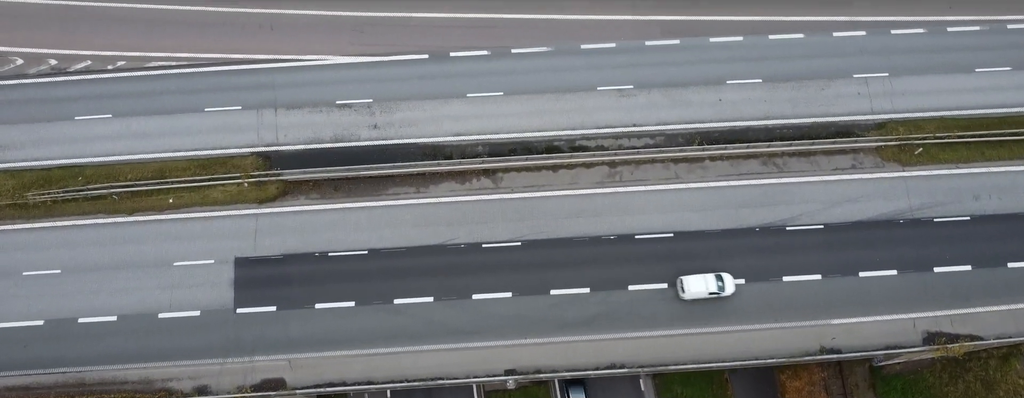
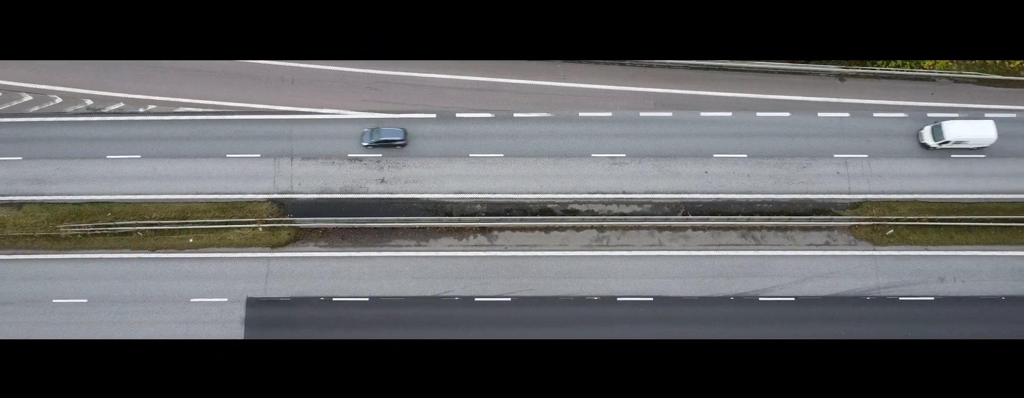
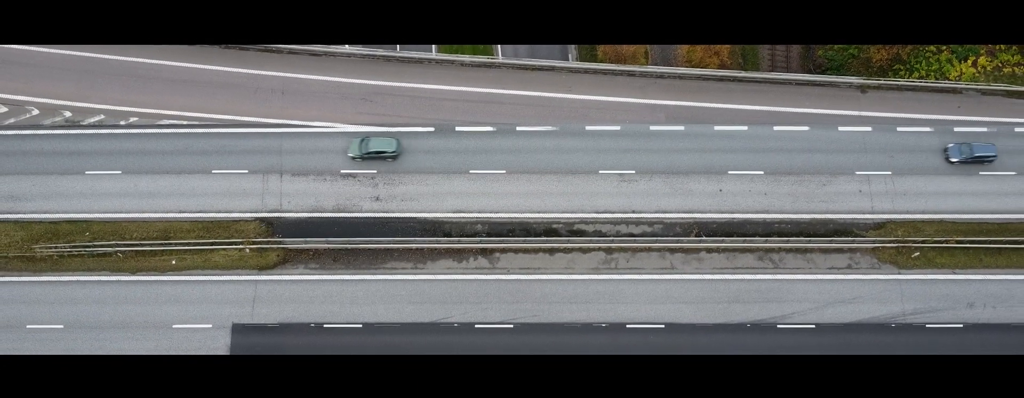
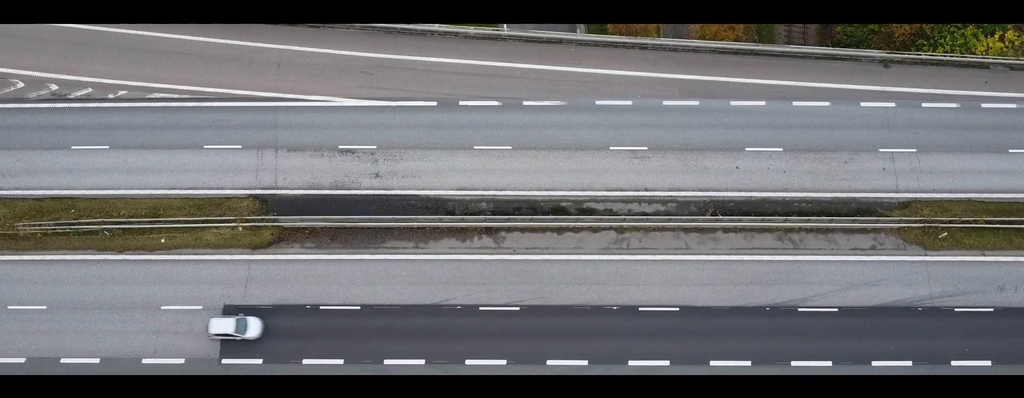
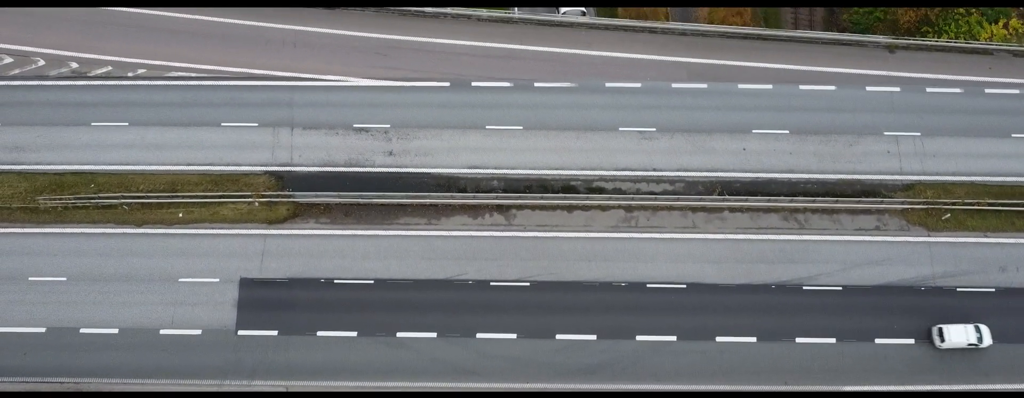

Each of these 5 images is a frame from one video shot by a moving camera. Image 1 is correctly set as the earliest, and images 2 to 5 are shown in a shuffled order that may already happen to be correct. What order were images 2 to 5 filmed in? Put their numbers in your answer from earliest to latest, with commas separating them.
5, 4, 3, 2
